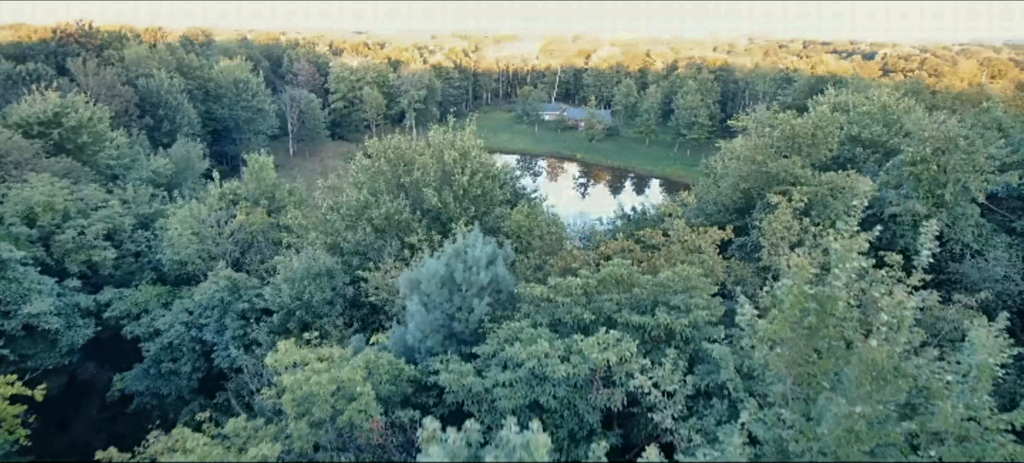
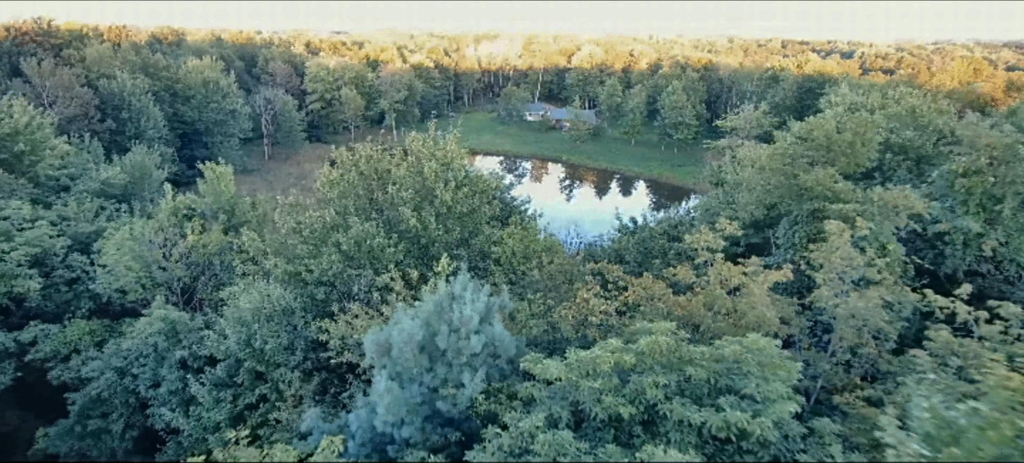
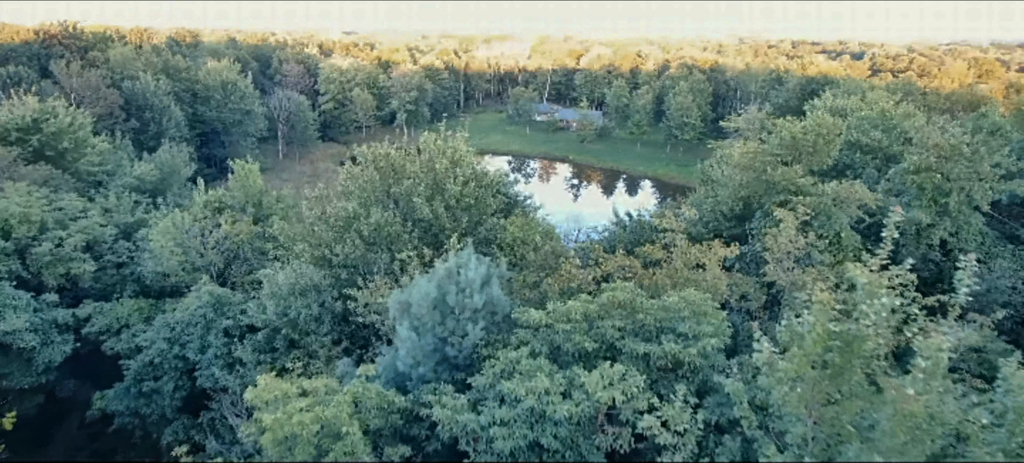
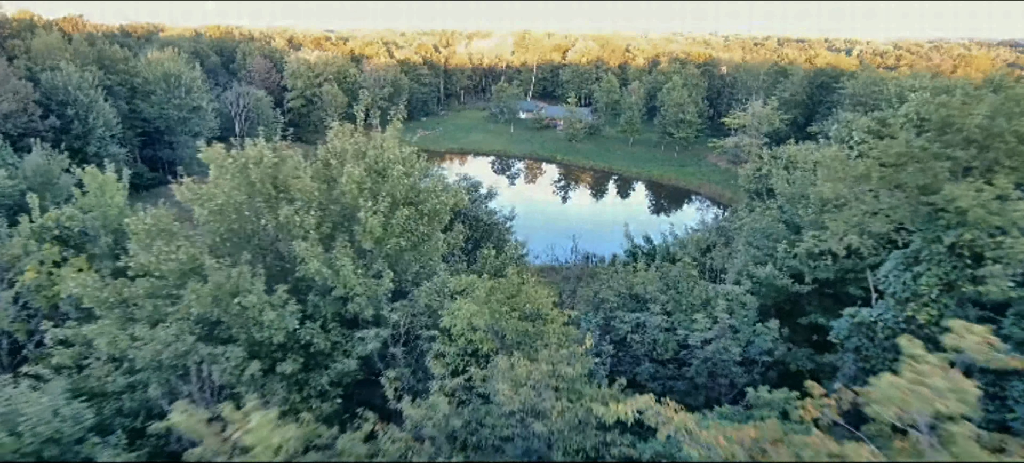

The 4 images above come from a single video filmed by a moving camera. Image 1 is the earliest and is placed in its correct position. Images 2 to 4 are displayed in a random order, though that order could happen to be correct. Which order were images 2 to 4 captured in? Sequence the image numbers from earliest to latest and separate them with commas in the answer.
3, 2, 4
